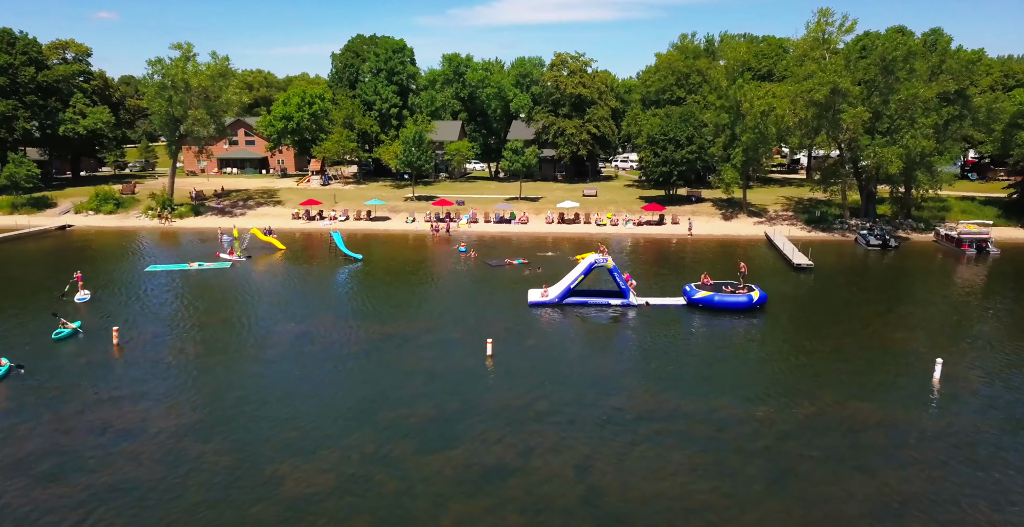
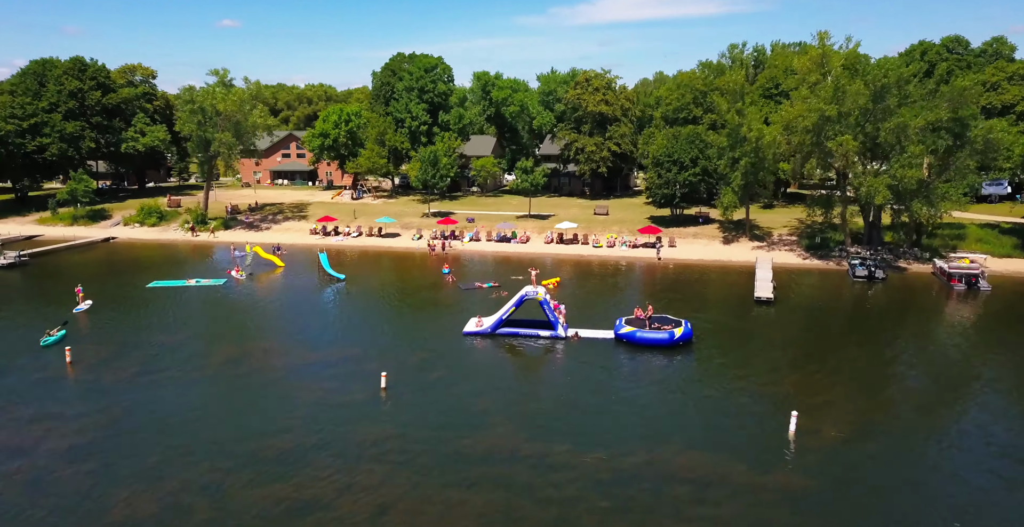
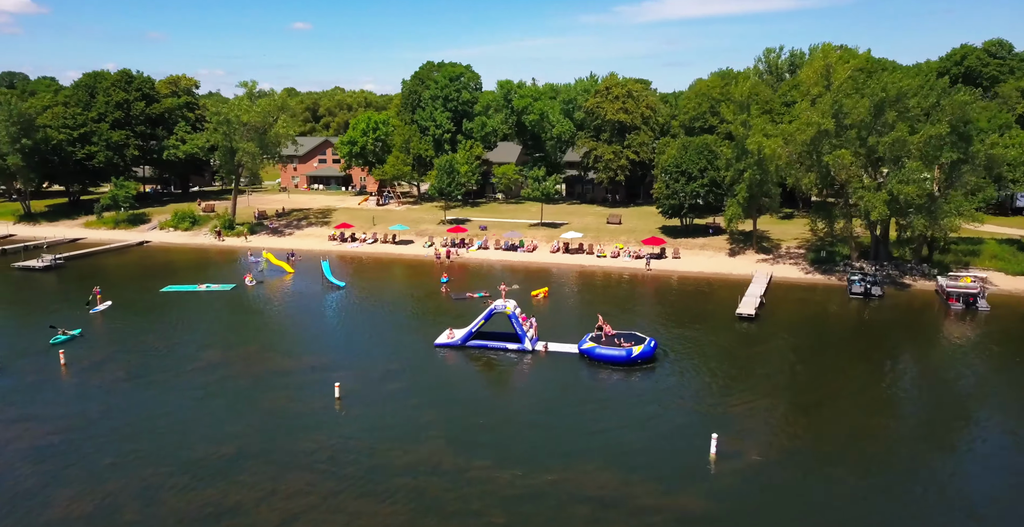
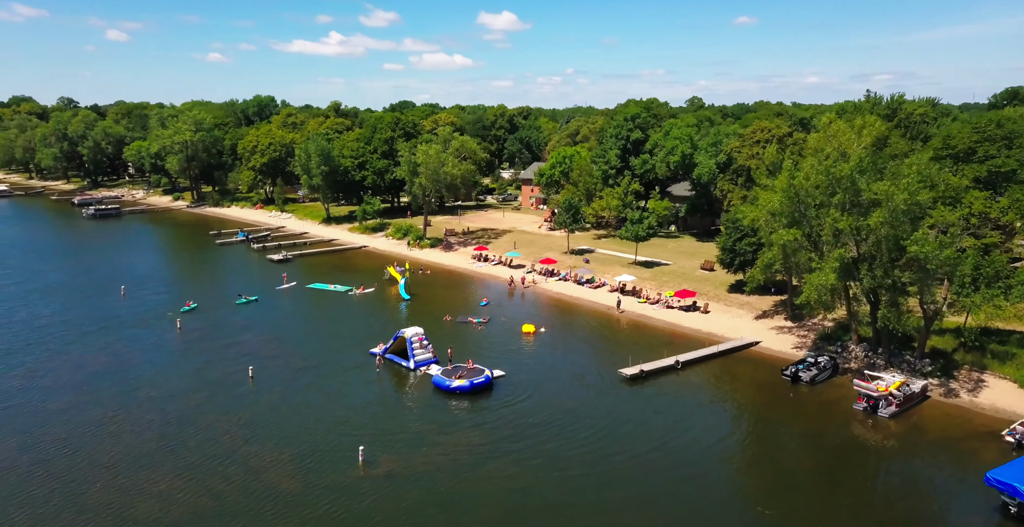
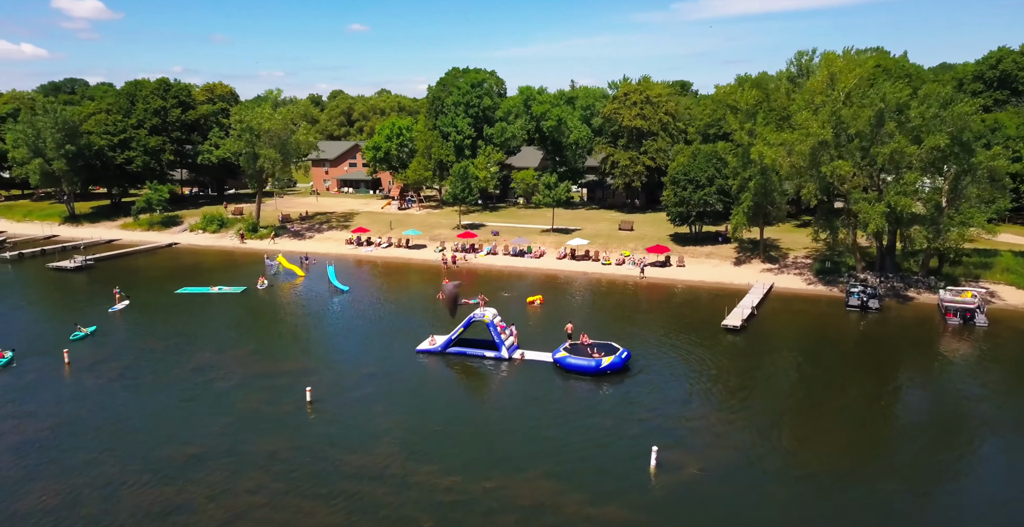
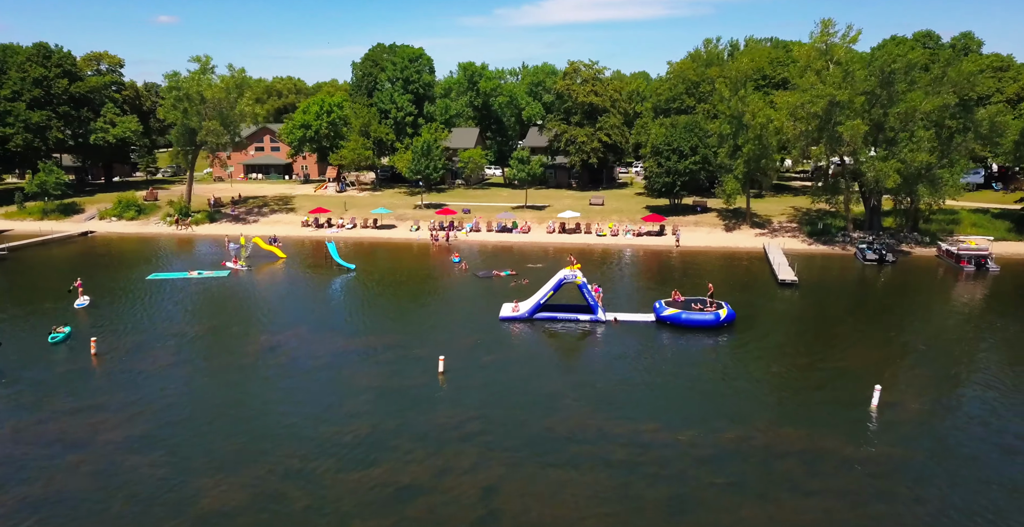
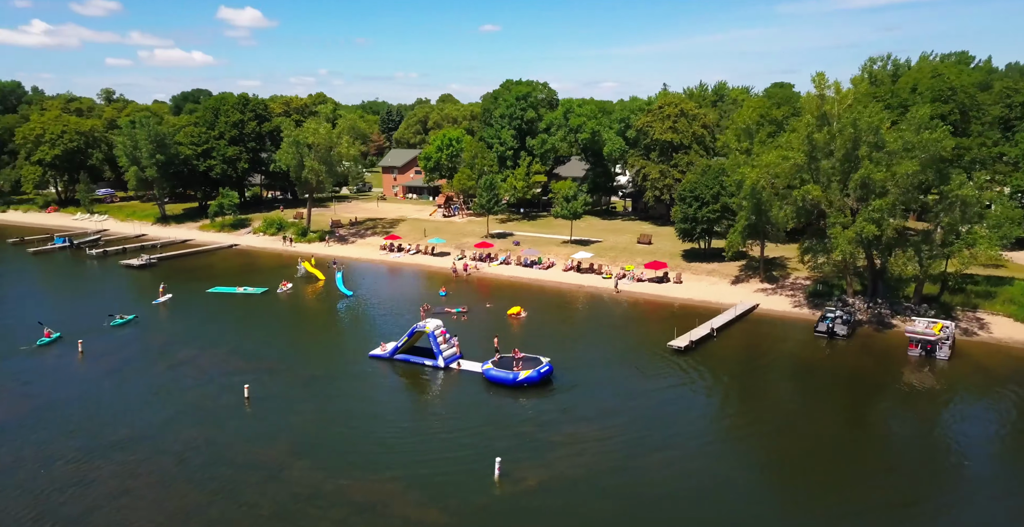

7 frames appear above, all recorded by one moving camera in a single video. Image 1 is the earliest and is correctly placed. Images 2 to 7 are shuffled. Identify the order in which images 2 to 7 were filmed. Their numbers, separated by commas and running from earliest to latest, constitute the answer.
6, 2, 3, 5, 7, 4
